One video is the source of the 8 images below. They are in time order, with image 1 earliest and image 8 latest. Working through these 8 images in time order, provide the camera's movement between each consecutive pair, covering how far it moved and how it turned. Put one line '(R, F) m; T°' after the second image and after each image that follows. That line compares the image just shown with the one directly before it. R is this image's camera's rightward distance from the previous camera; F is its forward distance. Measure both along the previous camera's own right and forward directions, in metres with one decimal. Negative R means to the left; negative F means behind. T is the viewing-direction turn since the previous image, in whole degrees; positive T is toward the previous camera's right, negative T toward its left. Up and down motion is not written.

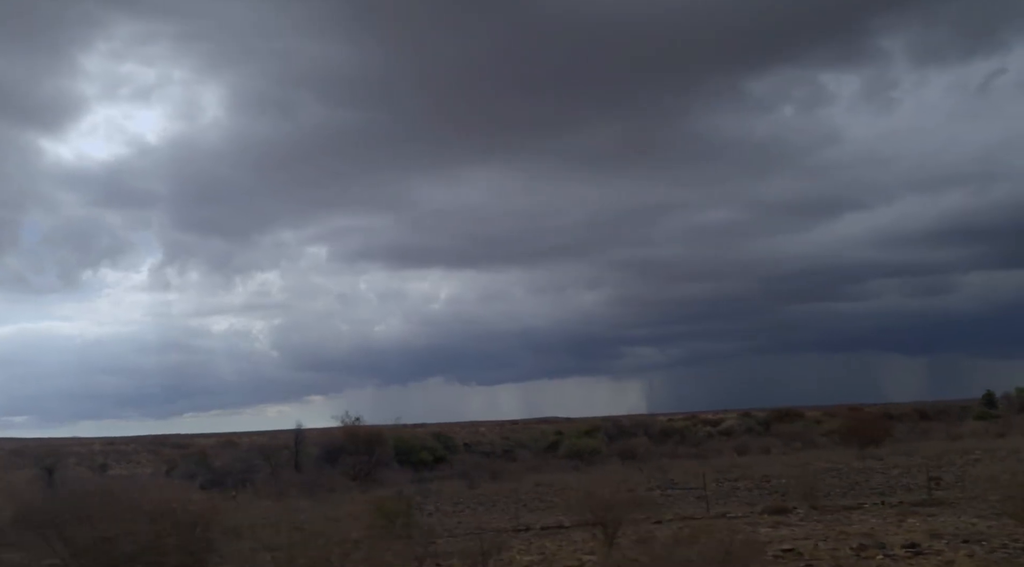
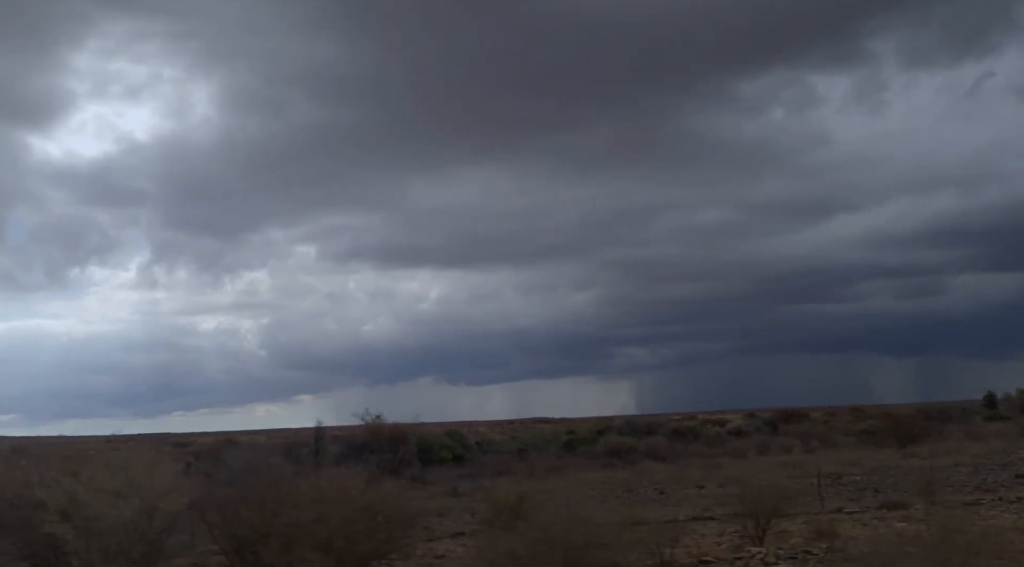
(-3.3, +0.7) m; +1°
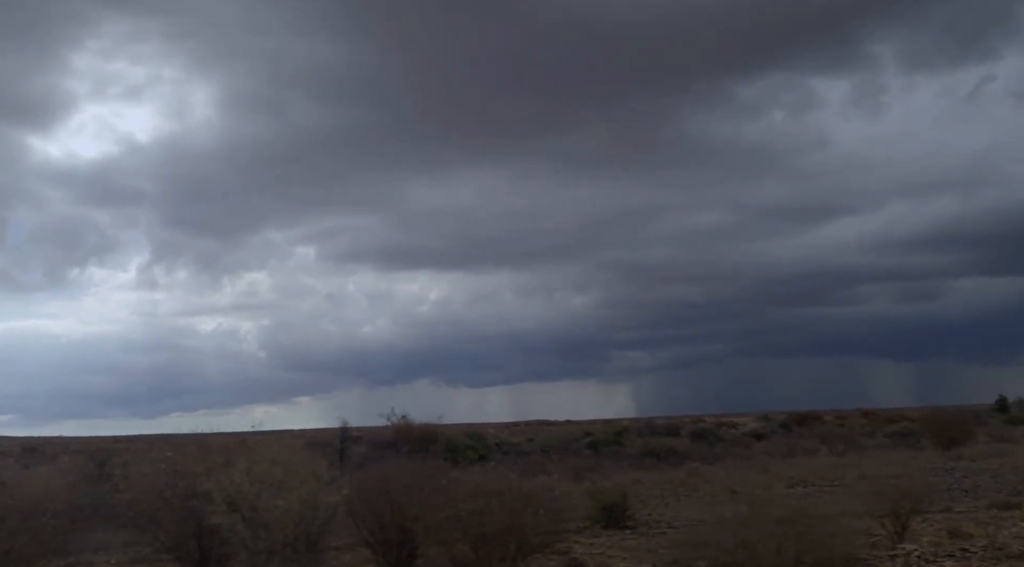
(-2.9, +0.3) m; 0°
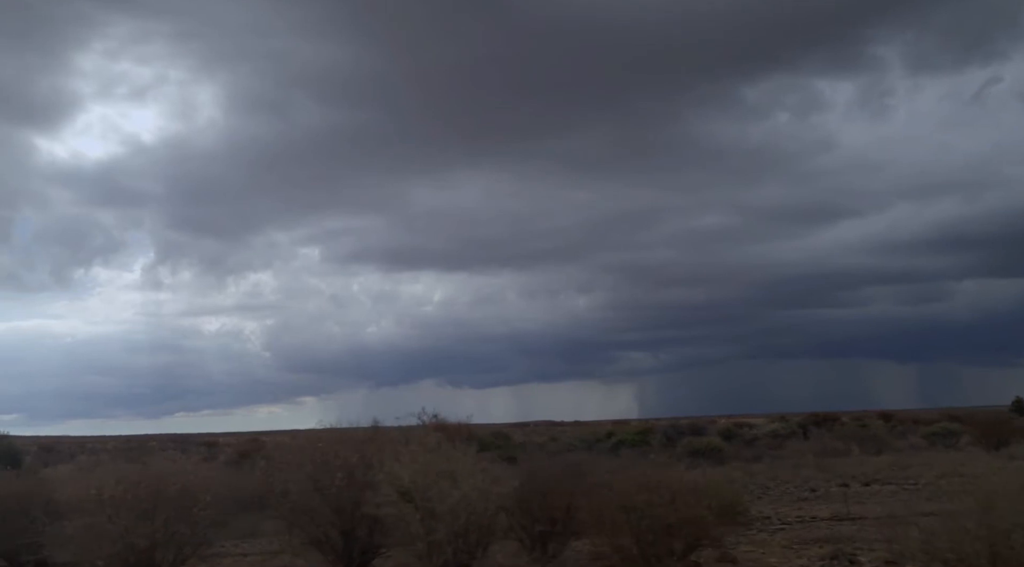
(-2.9, +0.2) m; 0°
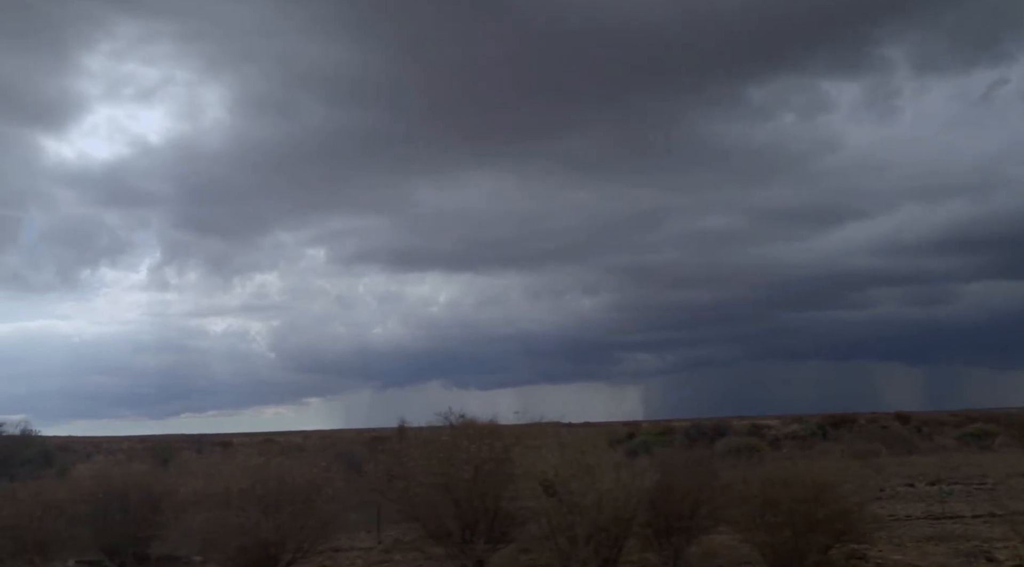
(-2.3, +0.3) m; 0°
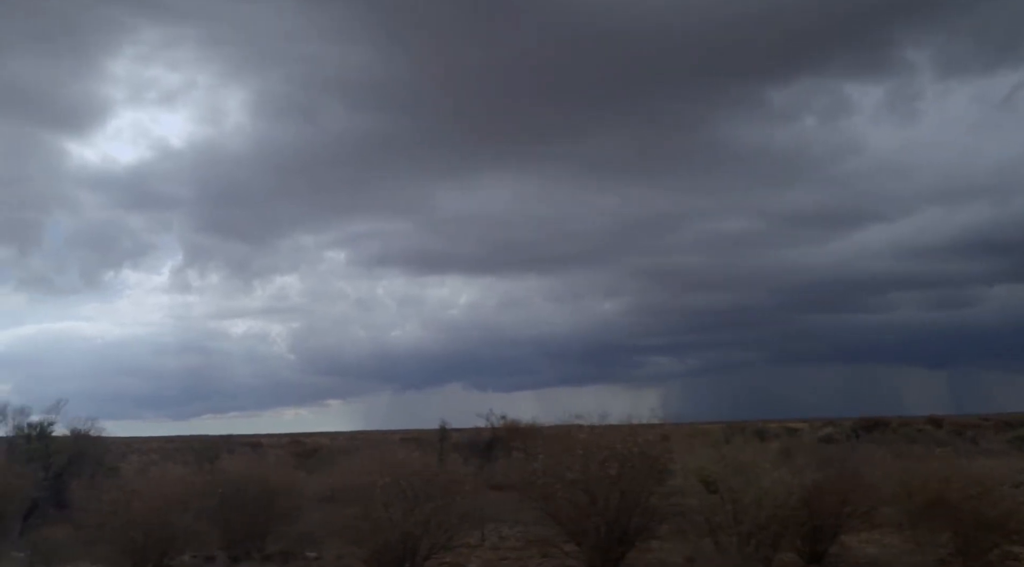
(-2.3, +0.1) m; -1°
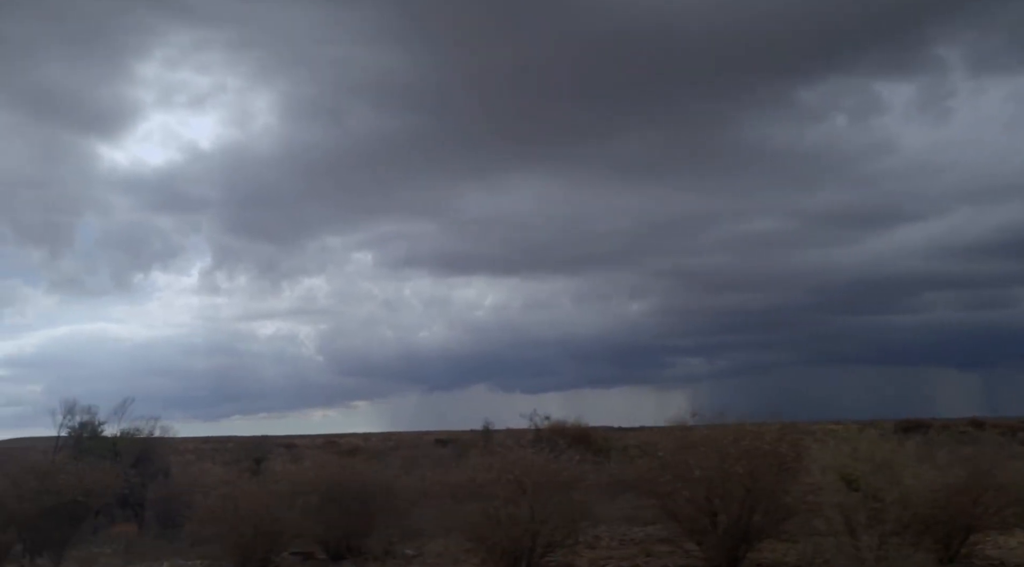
(-1.8, +0.2) m; -2°
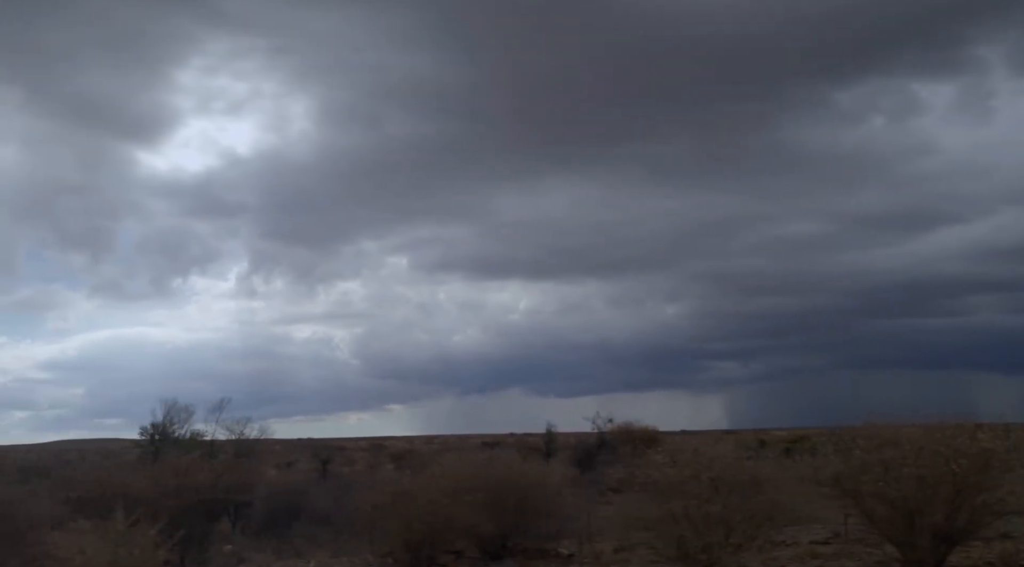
(-2.9, +0.3) m; -2°
